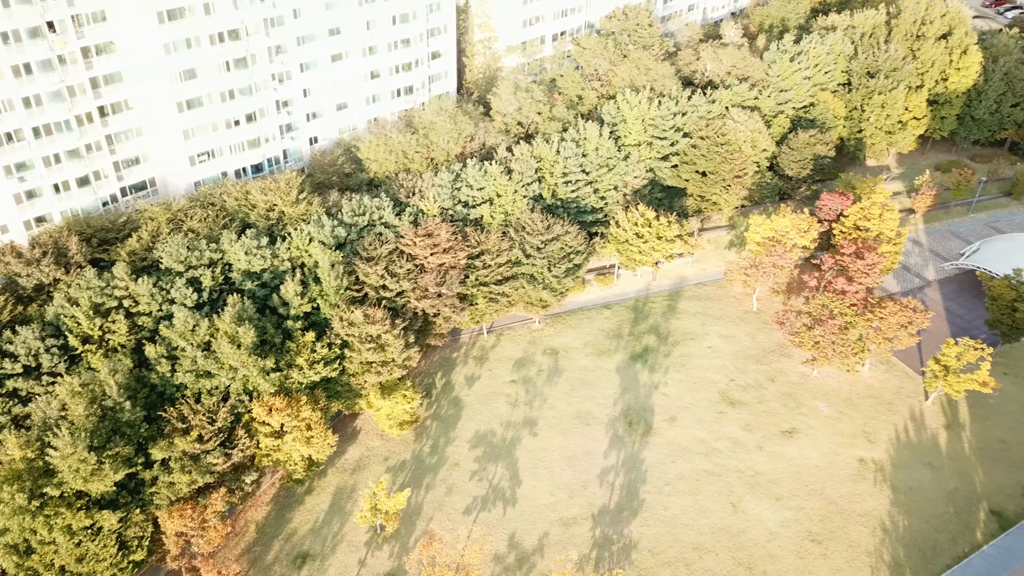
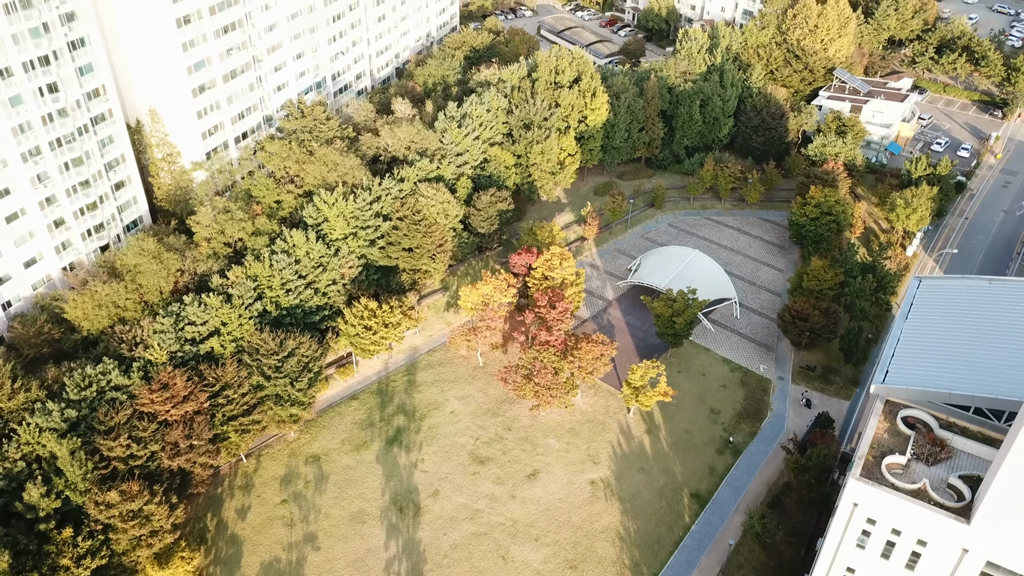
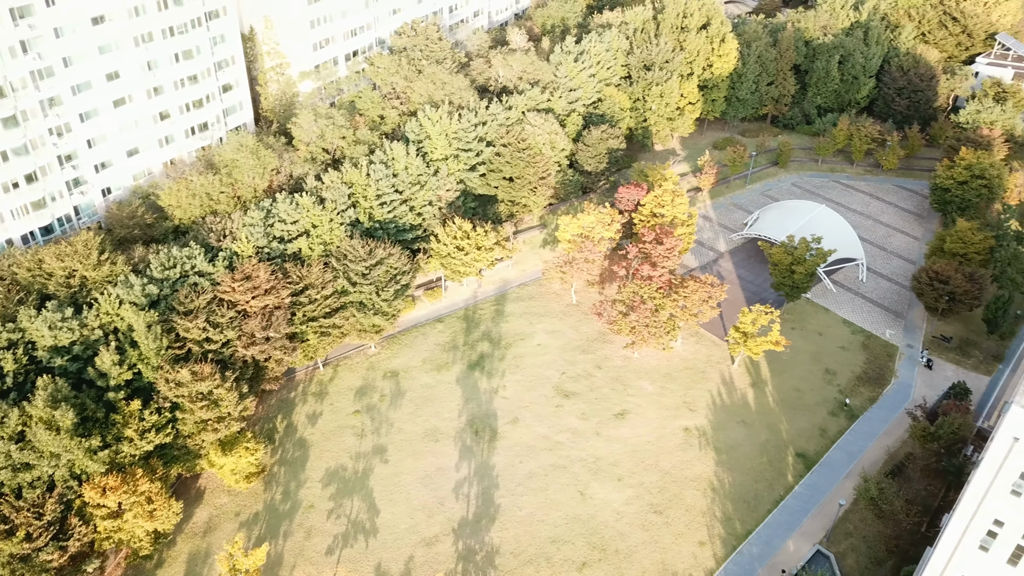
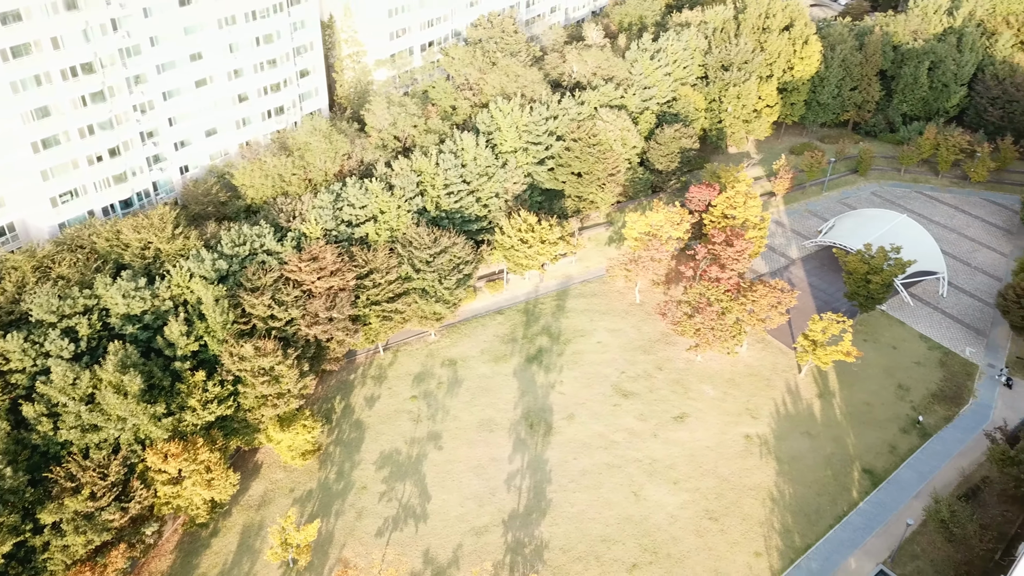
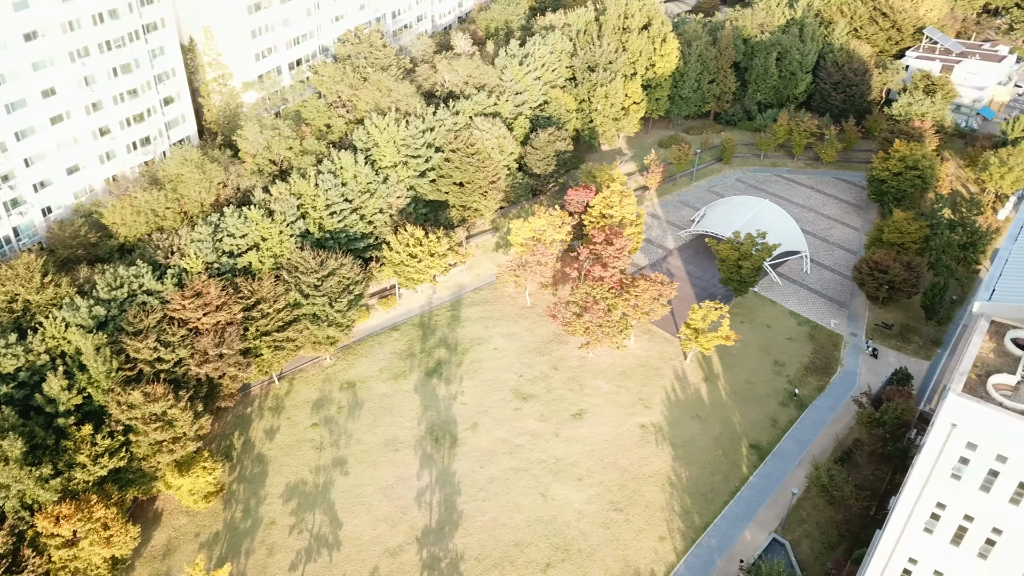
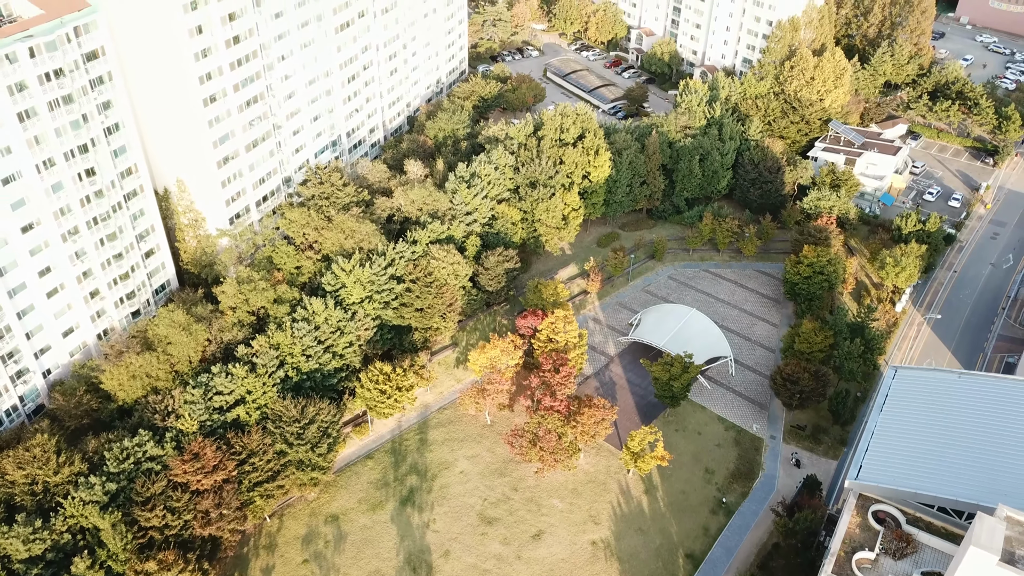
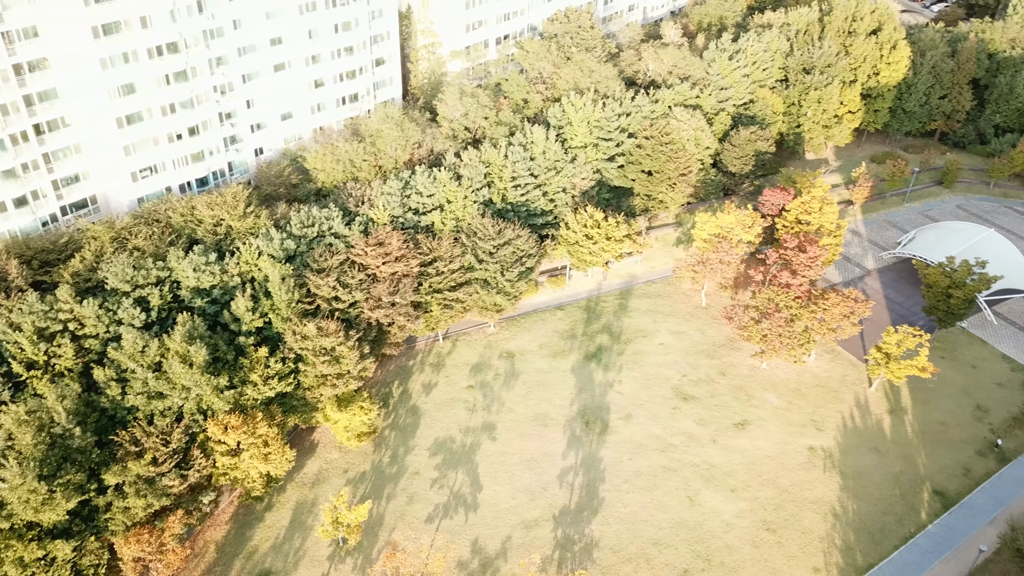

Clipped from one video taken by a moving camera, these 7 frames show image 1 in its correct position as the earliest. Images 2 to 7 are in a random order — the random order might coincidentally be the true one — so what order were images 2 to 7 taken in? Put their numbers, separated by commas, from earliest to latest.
7, 4, 3, 5, 2, 6
